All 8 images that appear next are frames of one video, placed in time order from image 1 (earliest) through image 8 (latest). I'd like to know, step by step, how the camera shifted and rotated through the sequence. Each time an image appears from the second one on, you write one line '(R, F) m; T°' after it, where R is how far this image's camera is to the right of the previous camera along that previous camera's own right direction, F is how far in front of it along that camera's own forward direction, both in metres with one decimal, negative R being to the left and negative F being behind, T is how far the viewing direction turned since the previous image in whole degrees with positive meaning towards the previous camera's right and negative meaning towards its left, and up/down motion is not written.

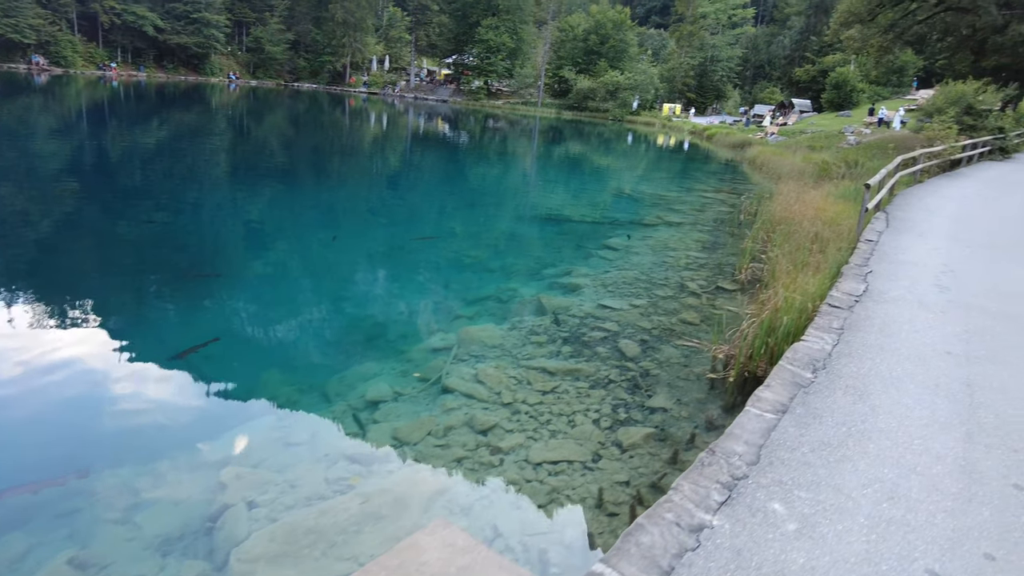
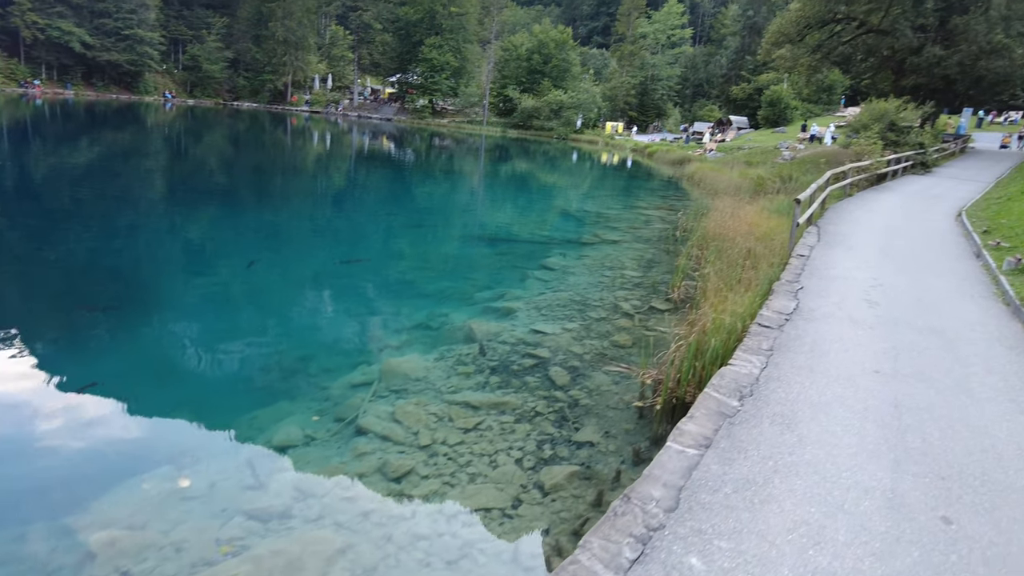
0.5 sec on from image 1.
(+0.2, +0.2) m; +4°
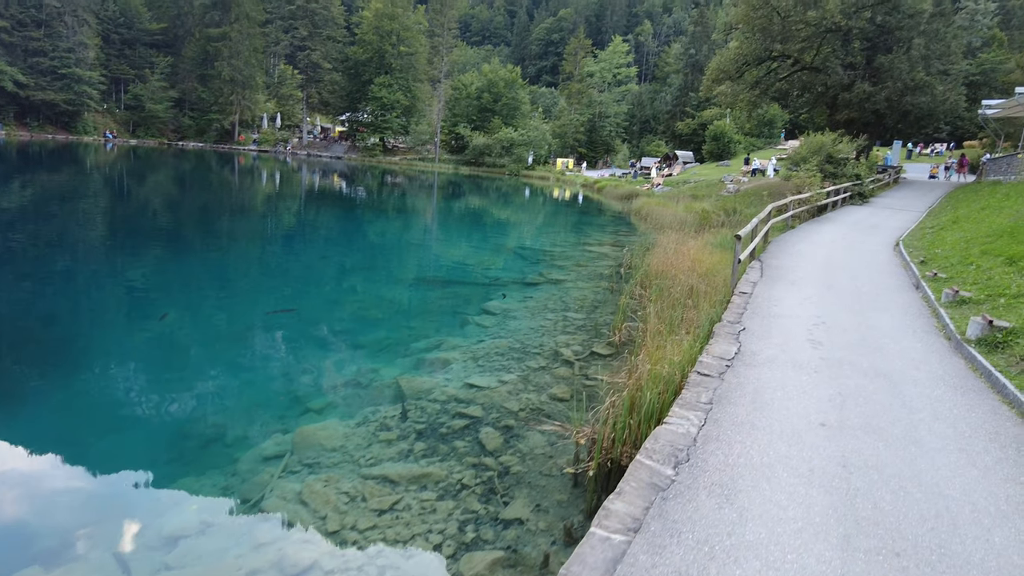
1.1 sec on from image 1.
(+0.2, +0.3) m; +4°
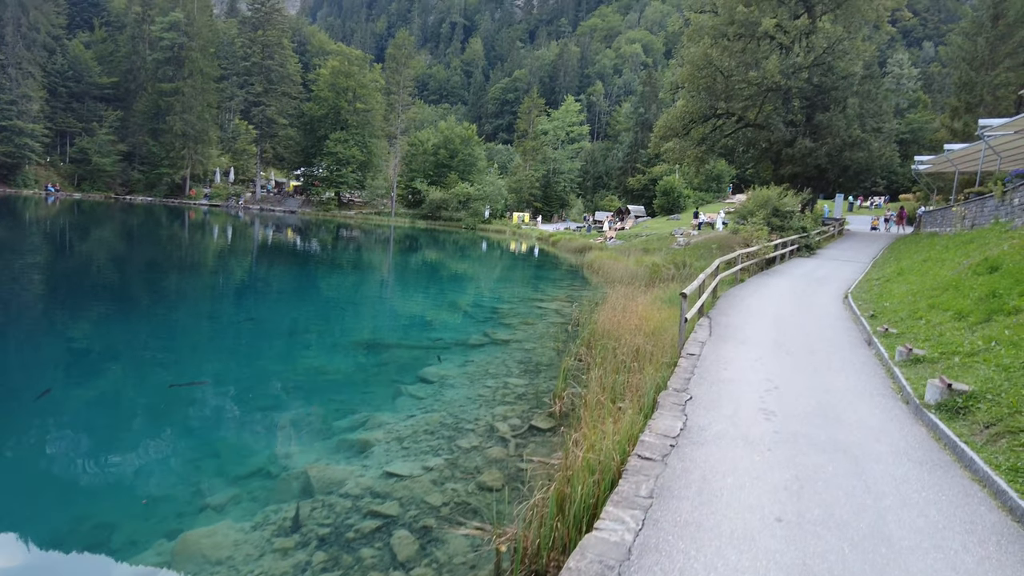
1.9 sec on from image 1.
(+0.3, +0.5) m; +4°
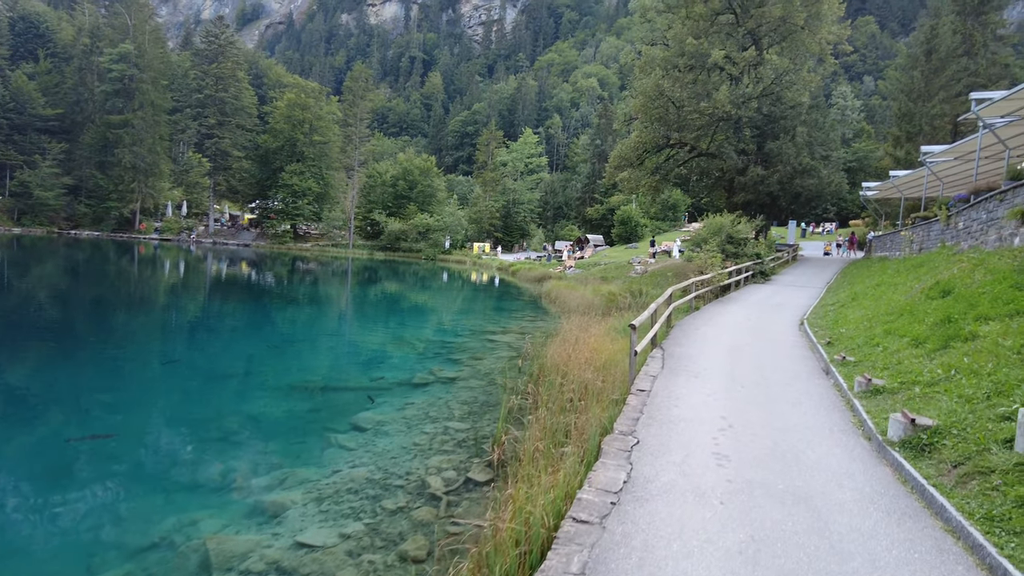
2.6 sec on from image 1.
(+0.3, +0.5) m; +3°
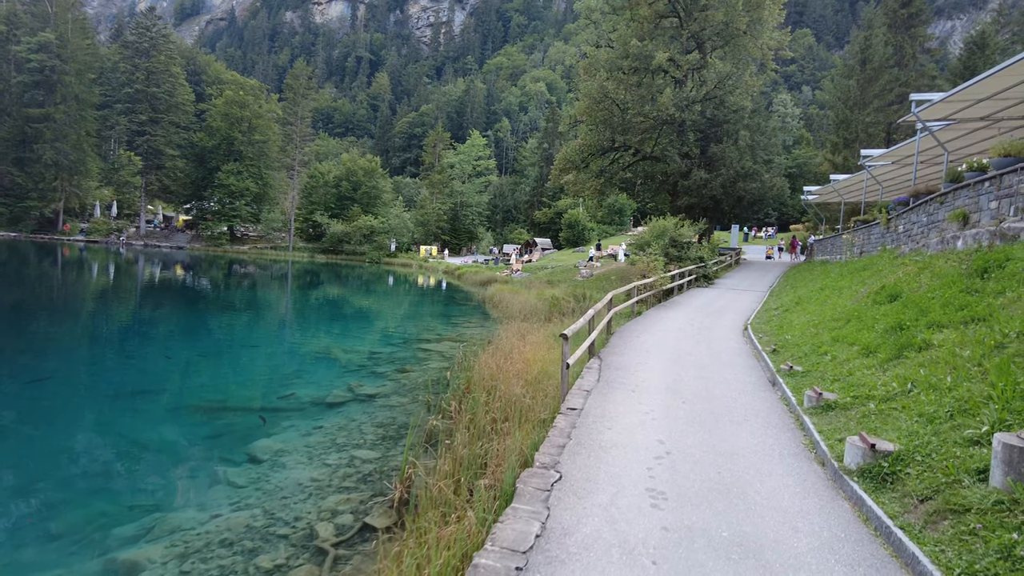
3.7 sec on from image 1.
(+0.3, +0.8) m; +4°
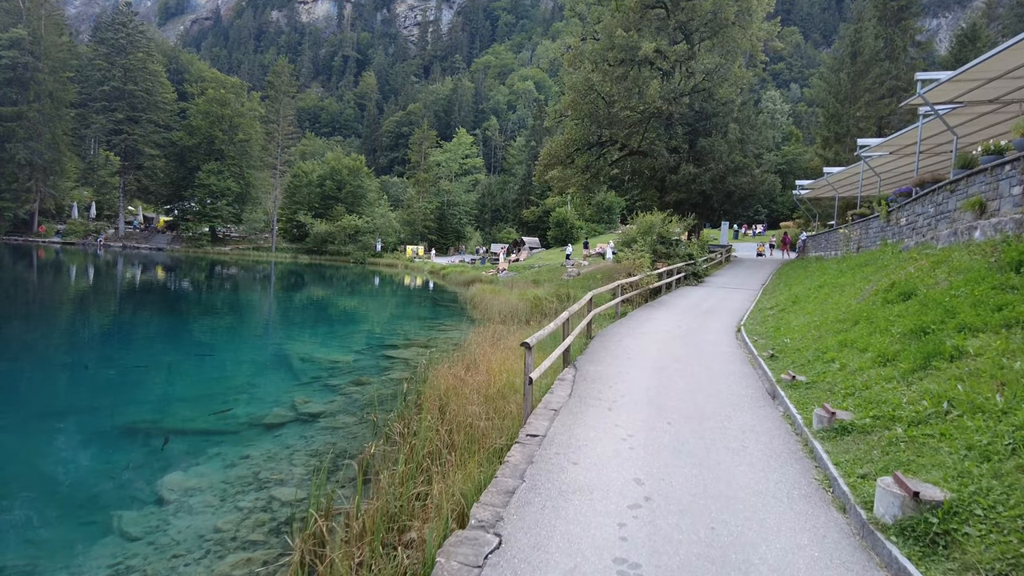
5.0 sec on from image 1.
(+0.3, +1.1) m; +1°
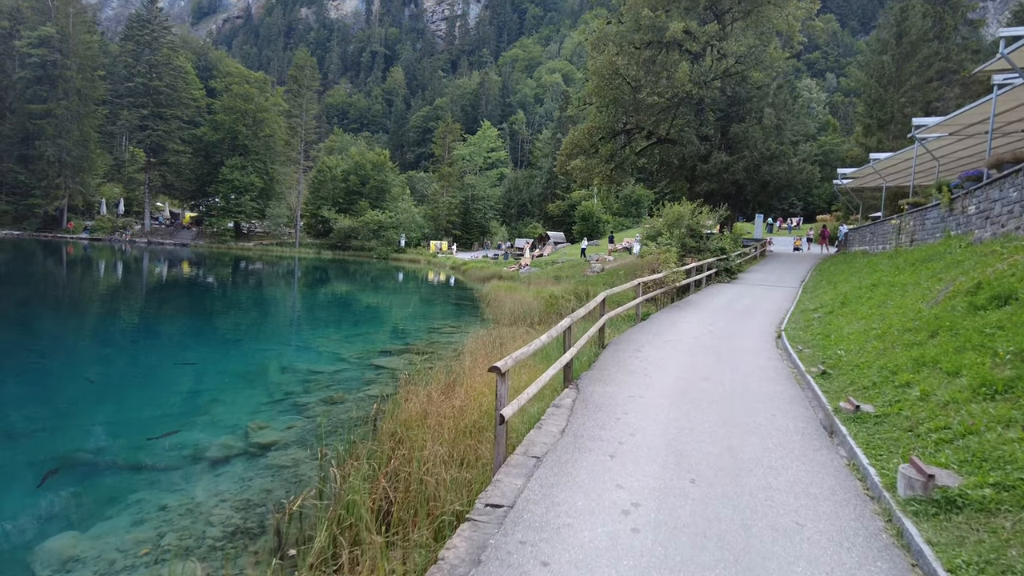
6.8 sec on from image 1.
(+0.4, +1.5) m; -3°
